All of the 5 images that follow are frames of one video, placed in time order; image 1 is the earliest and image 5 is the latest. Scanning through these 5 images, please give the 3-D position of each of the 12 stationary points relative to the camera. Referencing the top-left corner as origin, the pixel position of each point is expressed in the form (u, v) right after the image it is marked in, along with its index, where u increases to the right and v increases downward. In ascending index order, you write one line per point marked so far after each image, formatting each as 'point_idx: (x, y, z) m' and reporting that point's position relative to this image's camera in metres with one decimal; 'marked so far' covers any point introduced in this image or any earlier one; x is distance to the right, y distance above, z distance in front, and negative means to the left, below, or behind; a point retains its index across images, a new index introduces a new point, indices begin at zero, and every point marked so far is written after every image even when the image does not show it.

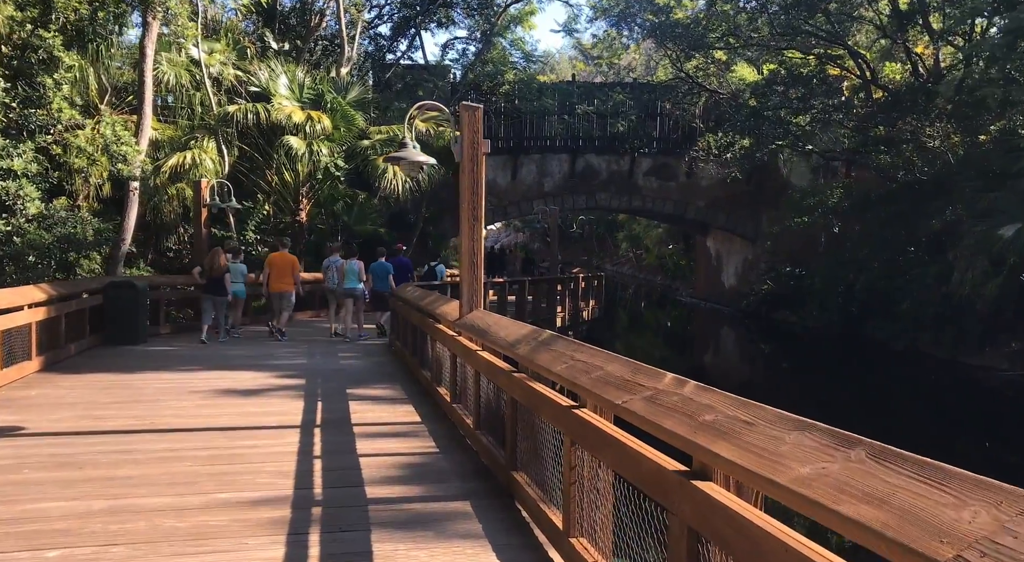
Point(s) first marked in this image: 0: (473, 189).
0: (-0.2, +0.6, +5.8) m
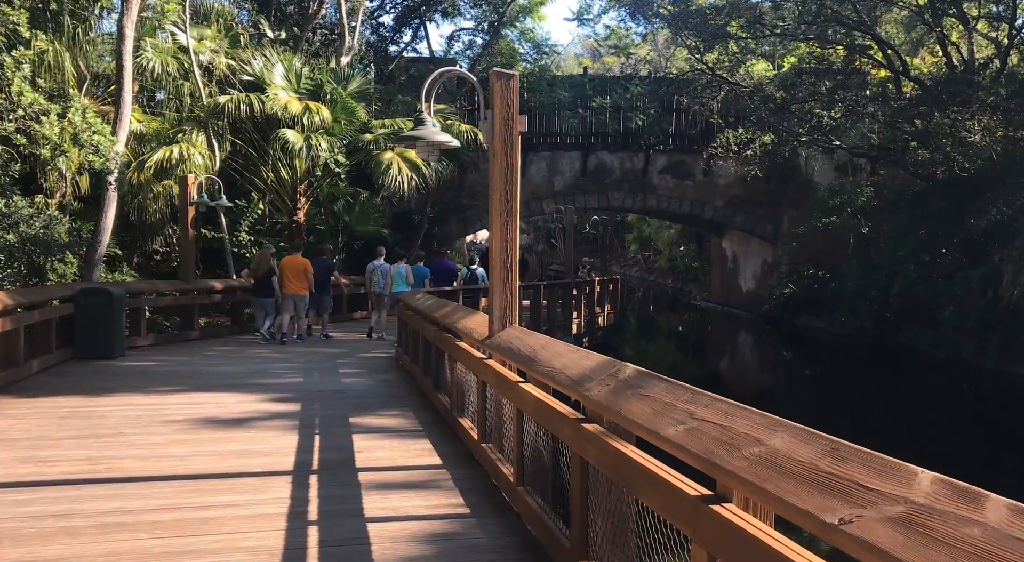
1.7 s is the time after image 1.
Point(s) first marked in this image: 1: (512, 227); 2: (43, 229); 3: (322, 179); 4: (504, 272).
0: (0.0, +0.6, +4.7) m
1: (0.0, +0.3, +4.7) m
2: (-5.6, +0.6, +10.5) m
3: (-3.2, +1.7, +15.0) m
4: (0.0, +0.1, +4.8) m
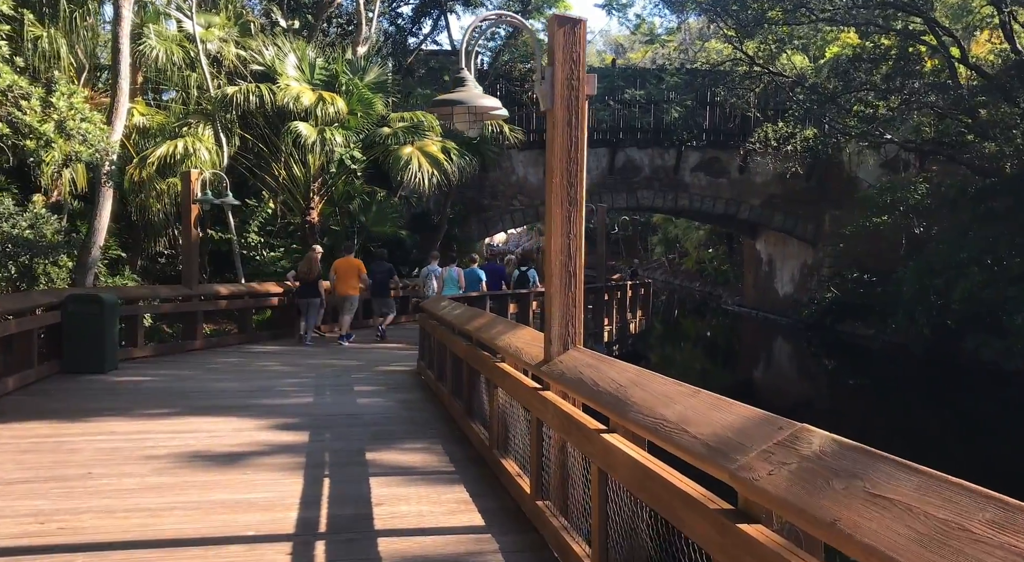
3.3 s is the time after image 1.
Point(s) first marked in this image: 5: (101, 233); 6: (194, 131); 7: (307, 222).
0: (+0.2, +0.5, +3.6) m
1: (+0.3, +0.3, +3.7) m
2: (-5.2, +0.6, +9.5) m
3: (-2.7, +1.7, +13.9) m
4: (+0.2, 0.0, +3.7) m
5: (-4.5, +0.5, +9.7) m
6: (-4.6, +2.1, +12.7) m
7: (-3.2, +0.9, +13.9) m
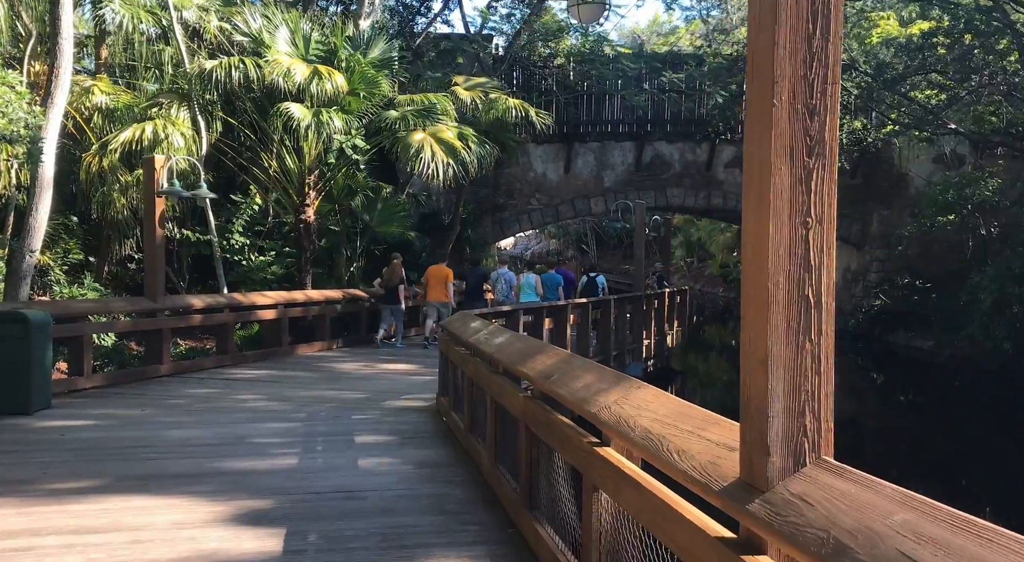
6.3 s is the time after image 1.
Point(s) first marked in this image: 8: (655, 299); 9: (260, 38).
0: (+0.6, +0.5, +1.7) m
1: (+0.6, +0.2, +1.7) m
2: (-4.8, +0.5, +7.6) m
3: (-2.4, +1.5, +12.0) m
4: (+0.6, -0.1, +1.7) m
5: (-4.1, +0.4, +7.7) m
6: (-4.2, +2.0, +10.8) m
7: (-2.9, +0.8, +12.0) m
8: (+2.5, -0.3, +15.5) m
9: (-3.2, +3.1, +11.3) m
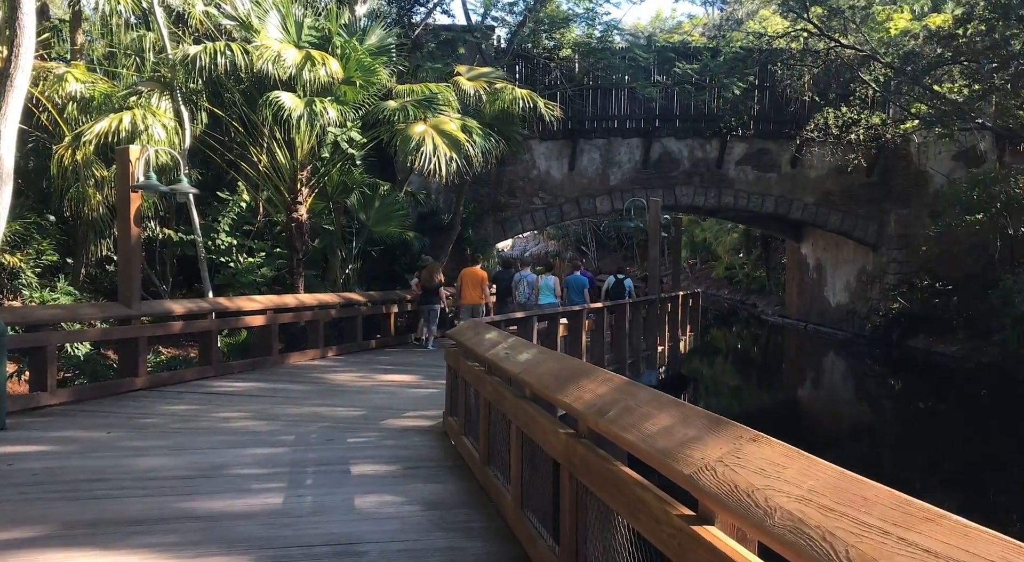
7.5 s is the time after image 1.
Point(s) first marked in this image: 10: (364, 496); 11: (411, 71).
0: (+0.7, +0.4, +0.9) m
1: (+0.7, +0.2, +0.9) m
2: (-4.7, +0.4, +6.8) m
3: (-2.3, +1.5, +11.2) m
4: (+0.7, -0.1, +0.9) m
5: (-4.0, +0.4, +6.9) m
6: (-4.1, +2.0, +10.0) m
7: (-2.8, +0.8, +11.2) m
8: (+2.6, -0.4, +14.7) m
9: (-3.1, +3.1, +10.5) m
10: (-0.7, -1.1, +4.4) m
11: (-1.6, +3.3, +14.0) m
